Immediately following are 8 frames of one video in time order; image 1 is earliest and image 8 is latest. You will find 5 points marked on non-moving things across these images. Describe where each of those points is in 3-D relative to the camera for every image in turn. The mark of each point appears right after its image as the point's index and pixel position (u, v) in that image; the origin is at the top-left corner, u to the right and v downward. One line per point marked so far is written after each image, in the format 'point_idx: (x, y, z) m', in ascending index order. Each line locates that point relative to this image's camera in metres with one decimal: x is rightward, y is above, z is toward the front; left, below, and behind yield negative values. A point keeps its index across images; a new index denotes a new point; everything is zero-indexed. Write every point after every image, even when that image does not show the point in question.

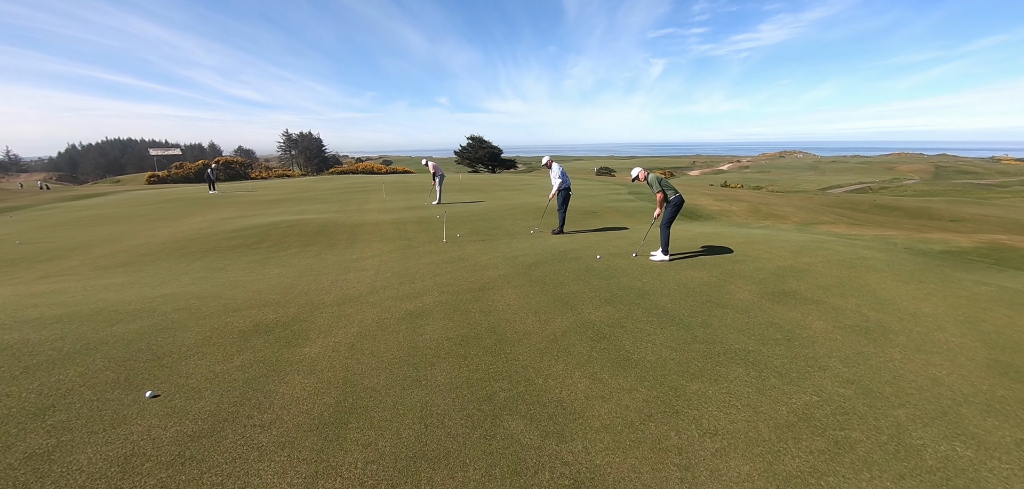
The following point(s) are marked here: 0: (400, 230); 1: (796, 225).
0: (-3.6, +0.6, +13.4) m
1: (+11.1, +0.8, +16.1) m
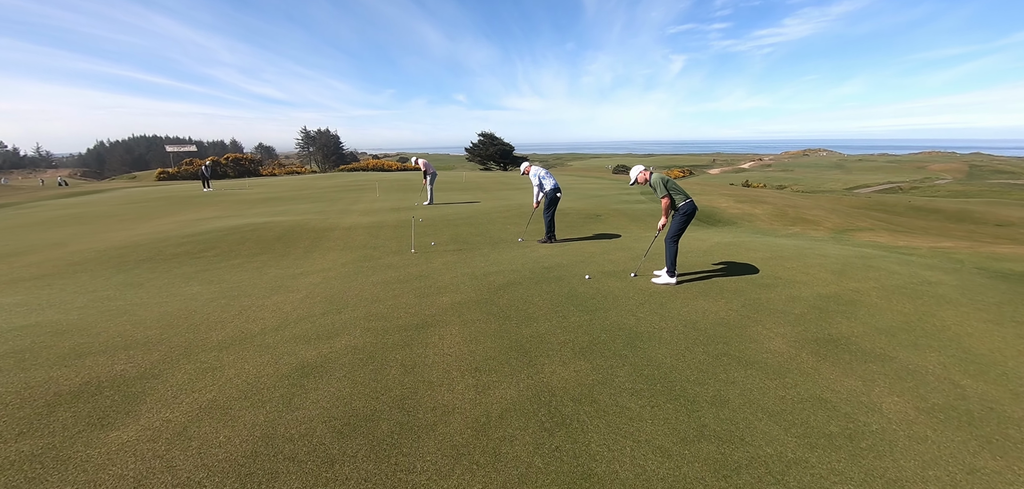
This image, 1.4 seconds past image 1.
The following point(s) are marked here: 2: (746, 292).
0: (-4.1, +0.4, +11.8) m
1: (+10.7, +0.4, +13.9) m
2: (+3.7, -0.7, +6.5) m
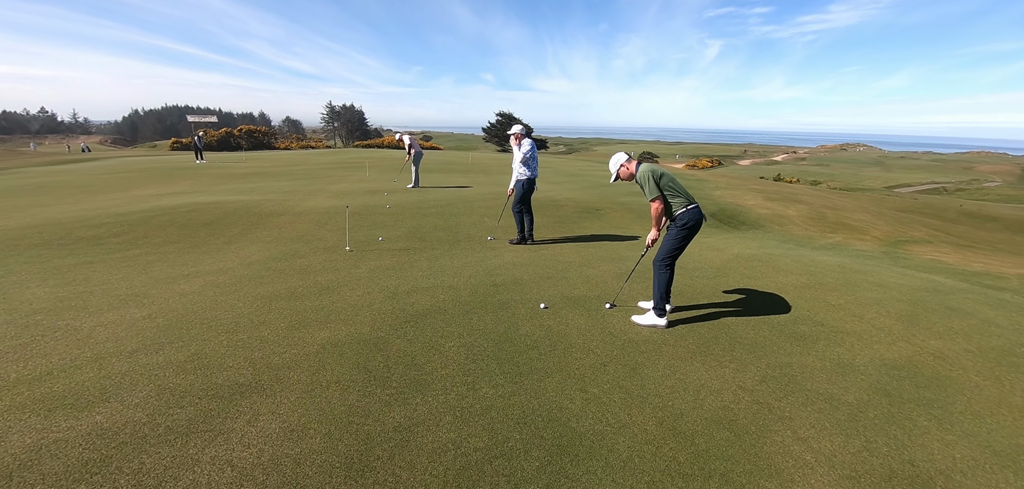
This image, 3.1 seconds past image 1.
0: (-4.8, +0.6, +9.9) m
1: (+10.1, 0.0, +11.3) m
2: (+2.7, -1.1, +4.3) m
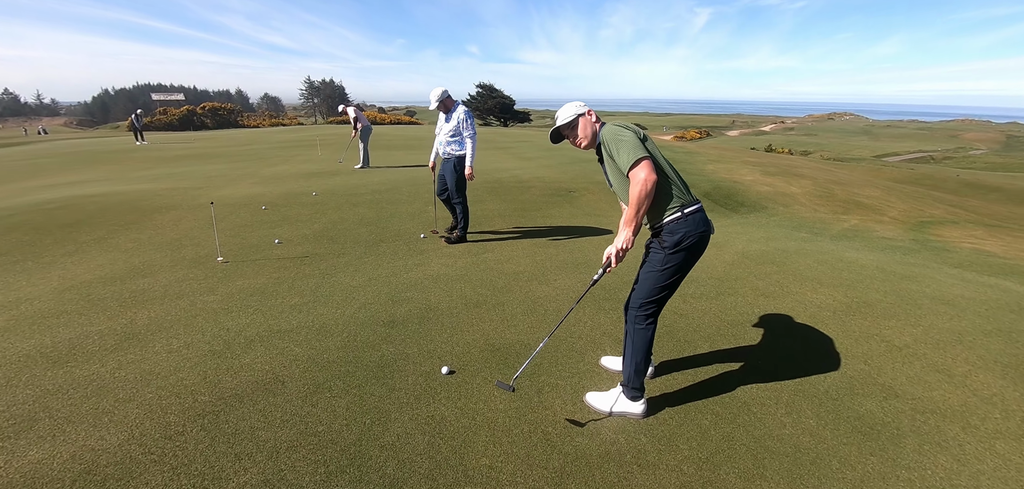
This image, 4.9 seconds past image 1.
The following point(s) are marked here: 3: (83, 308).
0: (-5.8, +0.5, +7.8) m
1: (+9.1, +0.3, +9.5) m
2: (+1.8, -1.3, +2.4) m
3: (-4.8, -0.7, +4.7) m
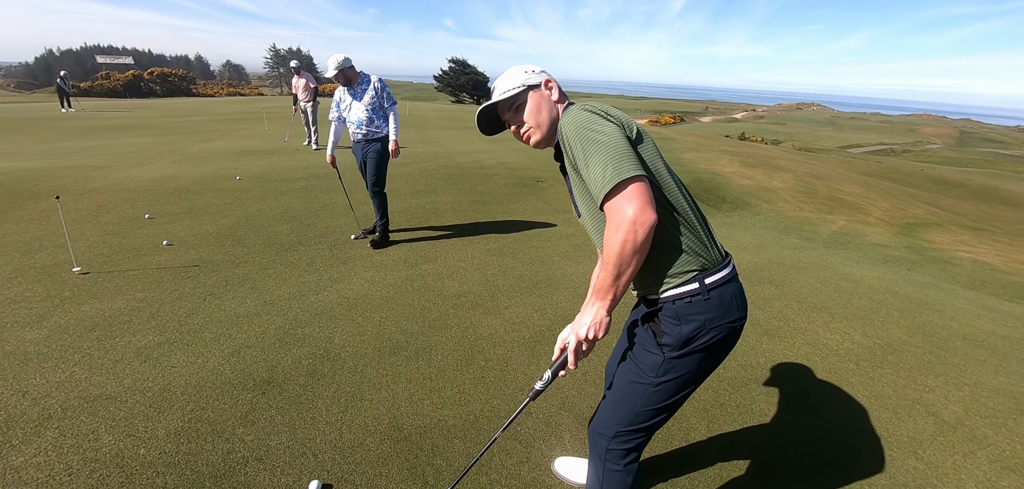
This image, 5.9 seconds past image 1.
0: (-6.5, +0.6, +6.3) m
1: (+8.3, +0.2, +8.9) m
2: (+1.4, -1.6, +1.4) m
3: (-5.4, -0.8, +3.3) m
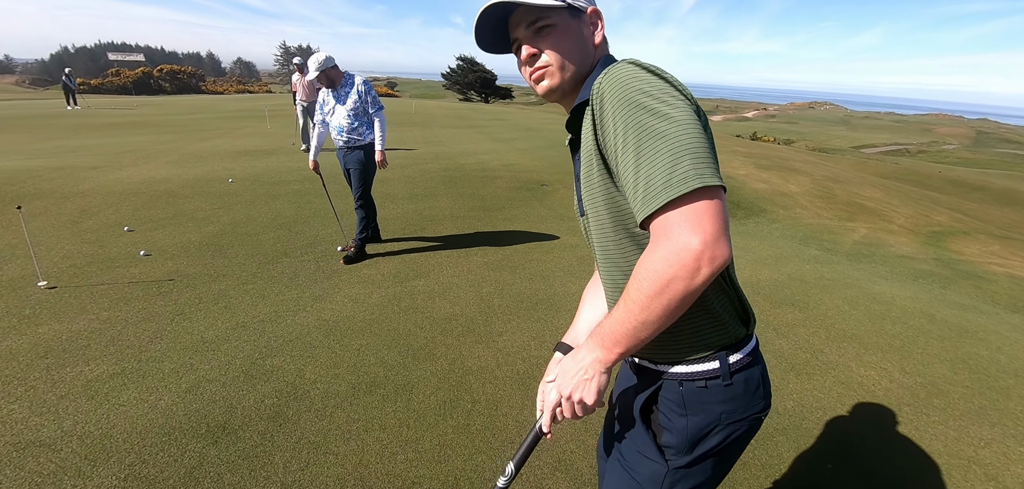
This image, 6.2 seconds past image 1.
0: (-6.5, +0.5, +6.0) m
1: (+8.3, 0.0, +8.4) m
2: (+1.3, -1.8, +1.1) m
3: (-5.4, -0.9, +3.1) m
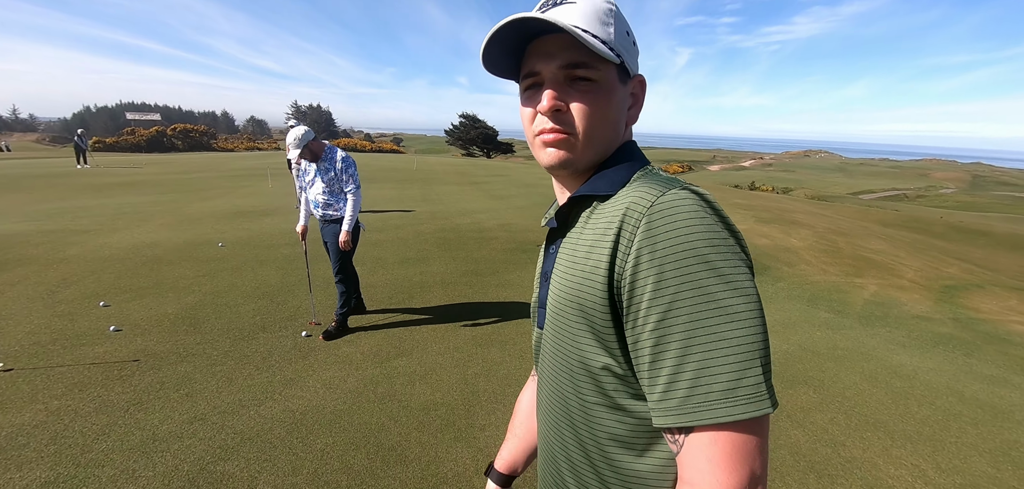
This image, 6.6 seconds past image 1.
0: (-6.6, -0.5, +5.9) m
1: (+8.2, -1.1, +8.0) m
2: (+1.1, -2.1, +0.6) m
3: (-5.5, -1.5, +2.8) m
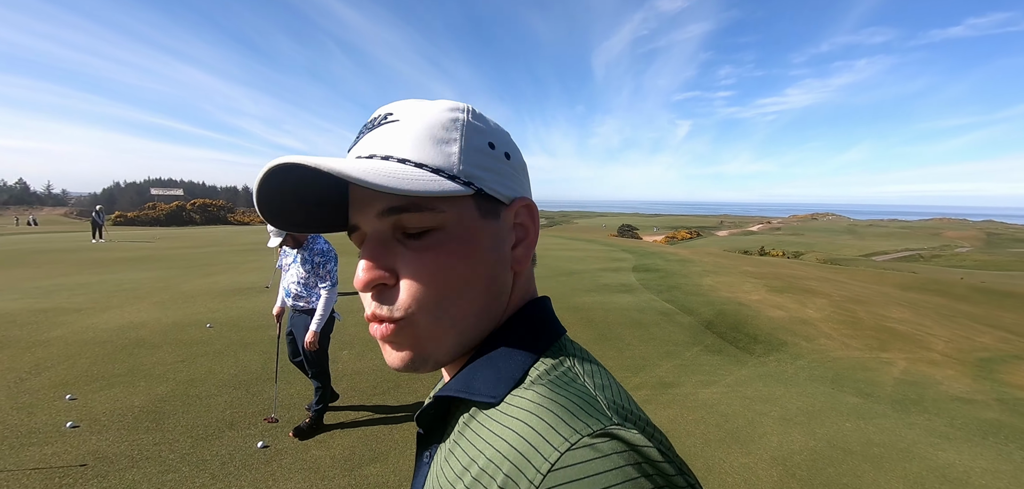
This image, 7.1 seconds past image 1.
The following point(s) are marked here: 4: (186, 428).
0: (-6.6, -1.6, +5.7) m
1: (+8.2, -2.5, +7.3) m
2: (+1.0, -2.3, 0.0) m
3: (-5.7, -2.2, +2.4) m
4: (-3.3, -1.9, +4.2) m
